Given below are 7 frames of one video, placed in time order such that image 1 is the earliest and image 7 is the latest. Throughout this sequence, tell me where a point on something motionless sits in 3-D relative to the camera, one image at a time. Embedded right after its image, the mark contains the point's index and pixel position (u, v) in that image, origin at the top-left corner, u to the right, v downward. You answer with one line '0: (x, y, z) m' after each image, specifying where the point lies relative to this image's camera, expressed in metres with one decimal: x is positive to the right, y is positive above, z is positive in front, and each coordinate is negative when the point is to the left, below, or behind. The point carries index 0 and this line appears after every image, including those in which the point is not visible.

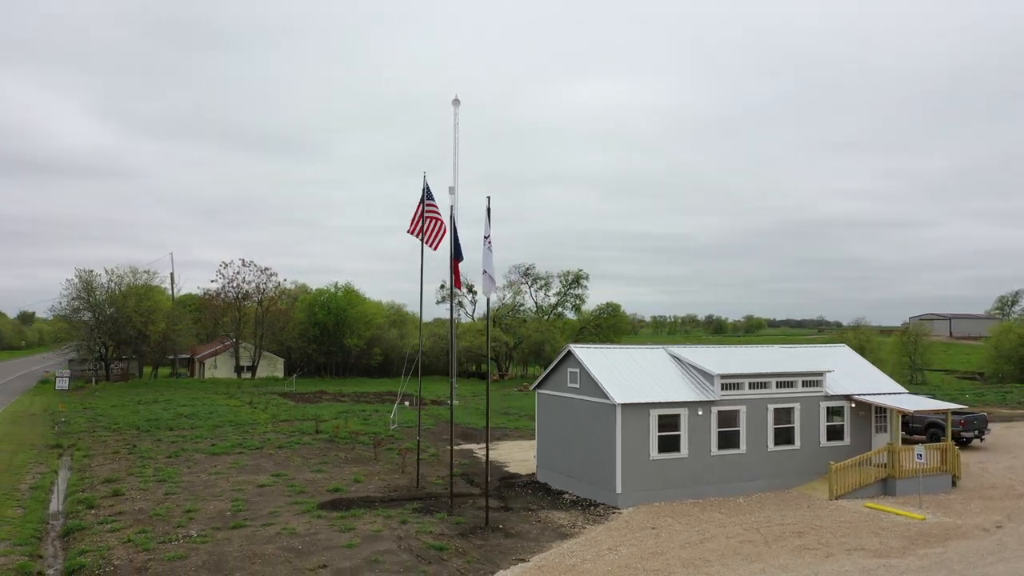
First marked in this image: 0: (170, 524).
0: (-8.6, -5.9, +16.8) m
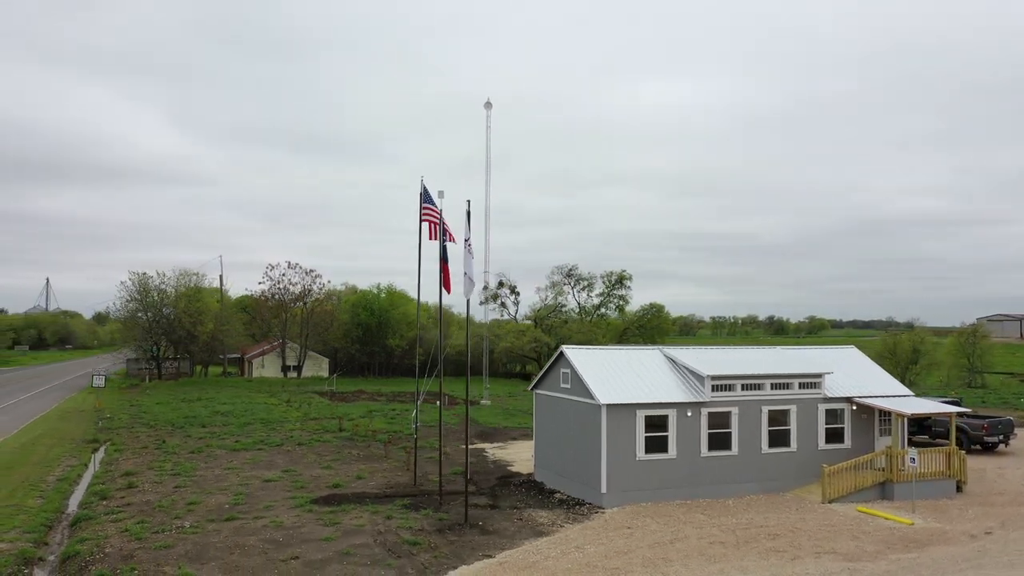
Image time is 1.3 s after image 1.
0: (-9.0, -5.9, +17.6) m
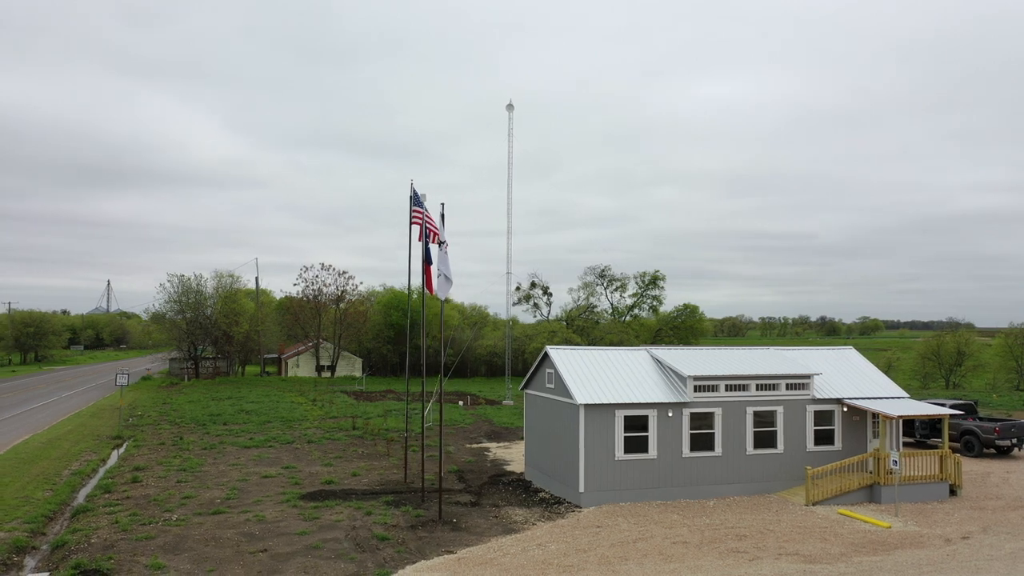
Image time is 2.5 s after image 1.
0: (-9.5, -6.0, +18.2) m
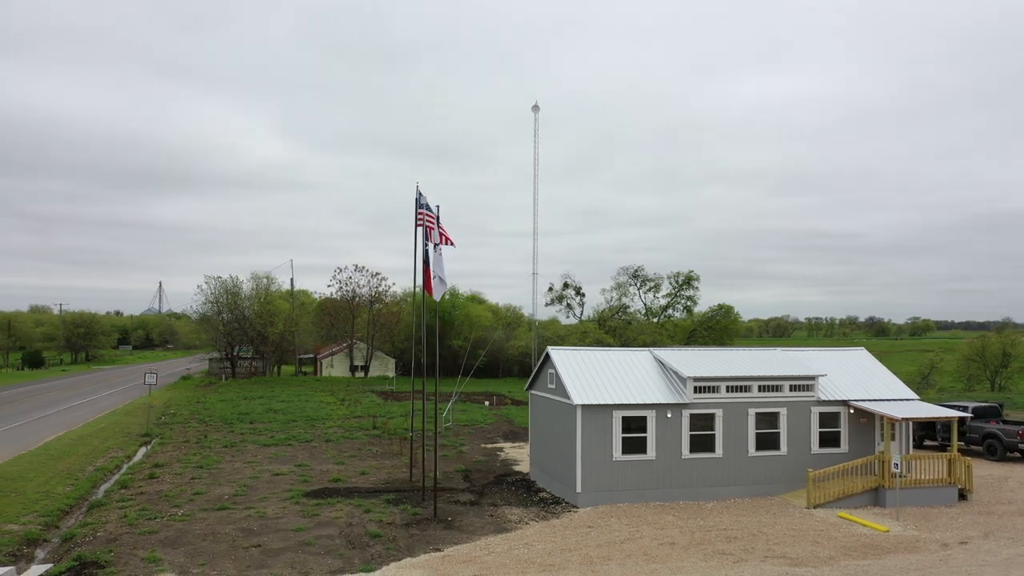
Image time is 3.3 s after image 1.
0: (-9.6, -6.0, +18.8) m
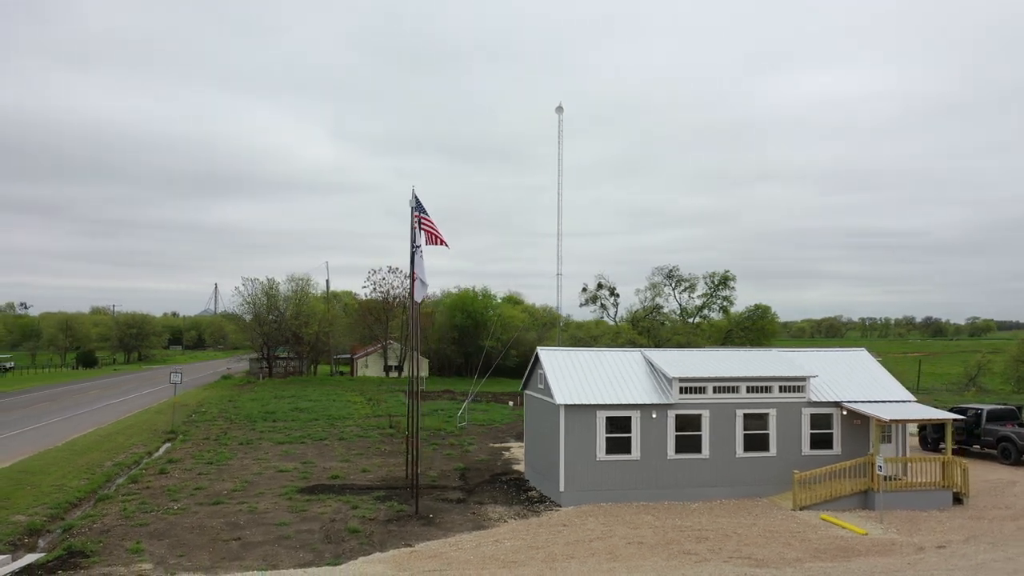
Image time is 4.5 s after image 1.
0: (-9.9, -6.1, +19.5) m
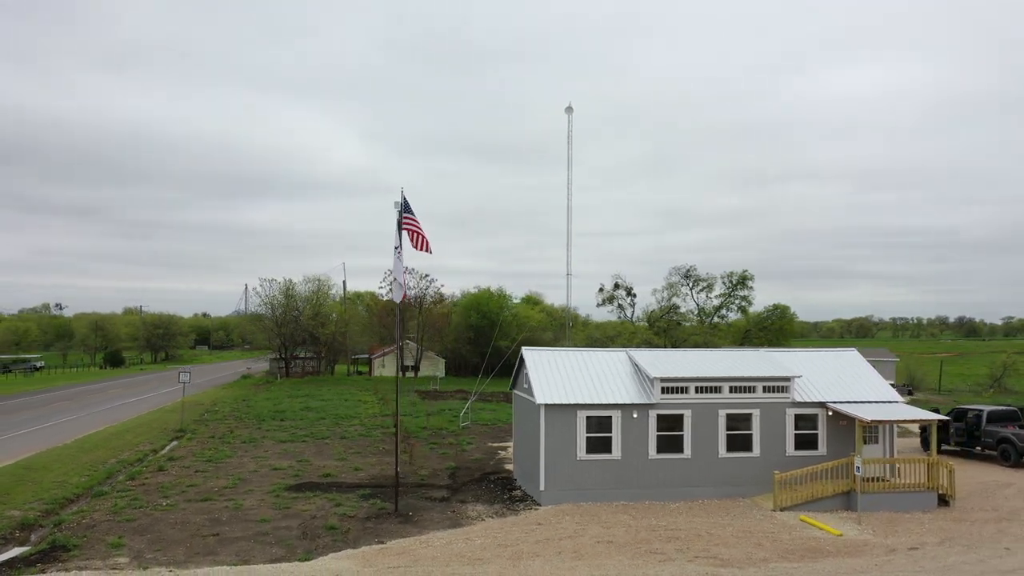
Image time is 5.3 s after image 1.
0: (-10.4, -6.1, +19.9) m
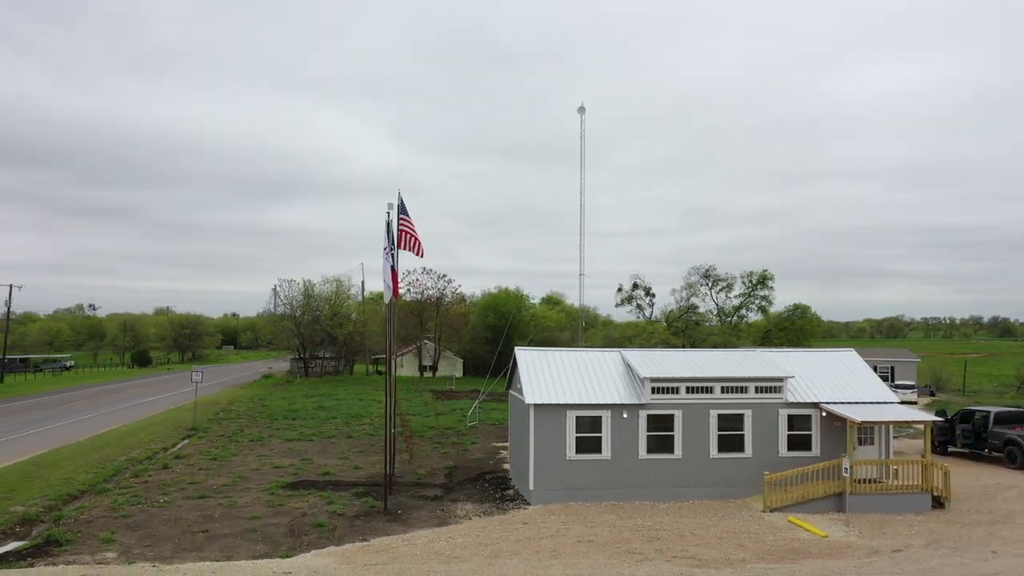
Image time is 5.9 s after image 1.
0: (-10.6, -6.2, +20.3) m
